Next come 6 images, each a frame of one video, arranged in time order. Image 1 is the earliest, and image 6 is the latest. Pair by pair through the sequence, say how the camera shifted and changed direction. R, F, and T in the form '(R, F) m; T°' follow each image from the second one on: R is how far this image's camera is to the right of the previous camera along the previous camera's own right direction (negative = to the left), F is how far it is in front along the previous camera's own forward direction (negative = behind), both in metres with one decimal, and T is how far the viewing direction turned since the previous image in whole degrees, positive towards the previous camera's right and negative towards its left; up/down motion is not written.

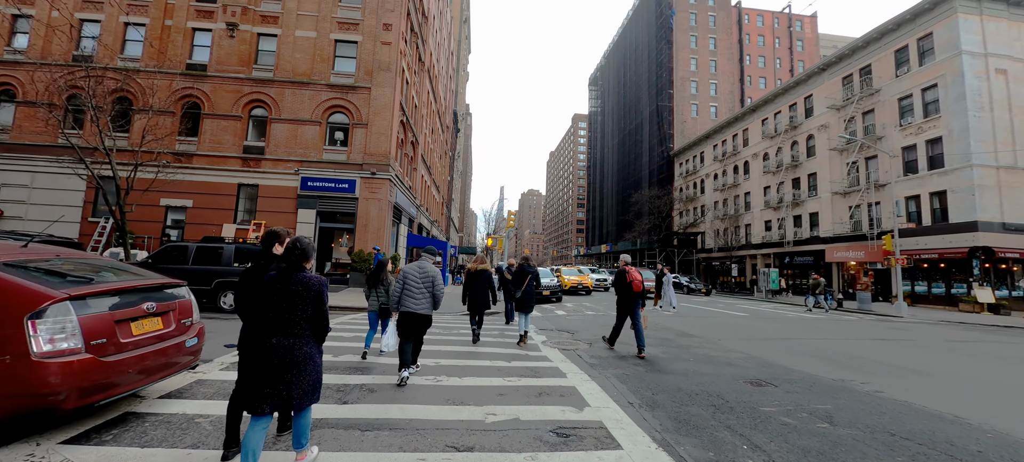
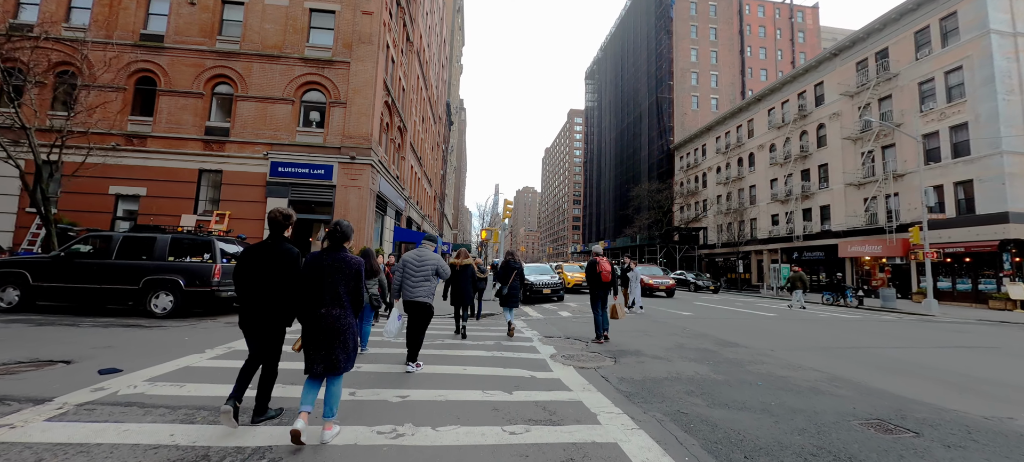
(-0.1, +2.0) m; +1°
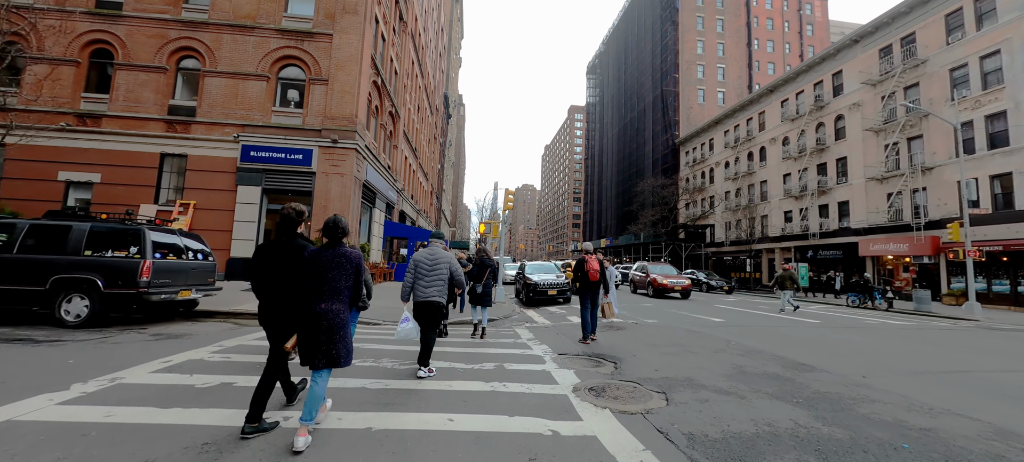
(-0.1, +1.9) m; 0°
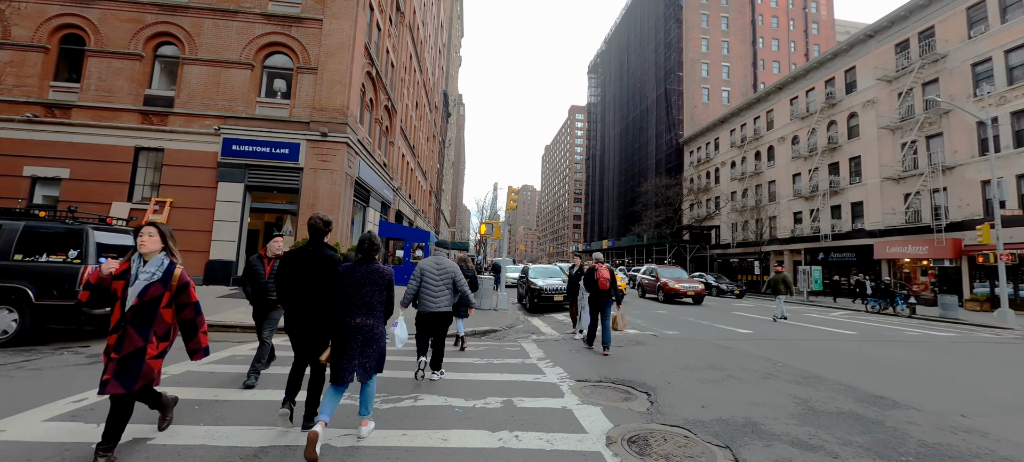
(-0.1, +1.1) m; 0°
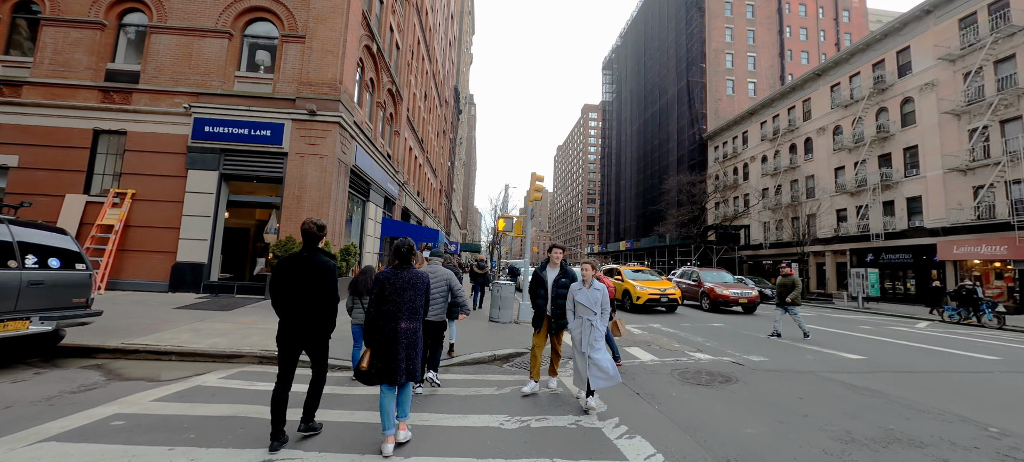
(-0.4, +2.4) m; -2°
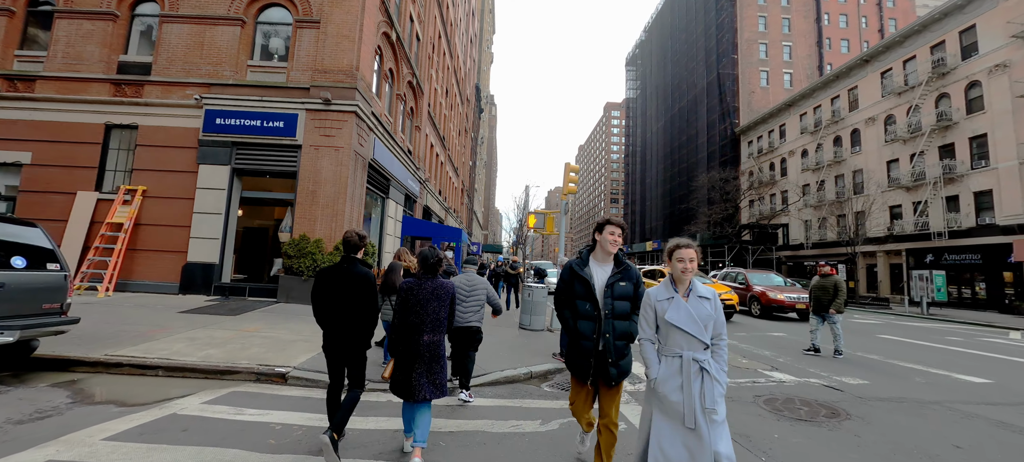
(-0.3, +1.1) m; -3°
